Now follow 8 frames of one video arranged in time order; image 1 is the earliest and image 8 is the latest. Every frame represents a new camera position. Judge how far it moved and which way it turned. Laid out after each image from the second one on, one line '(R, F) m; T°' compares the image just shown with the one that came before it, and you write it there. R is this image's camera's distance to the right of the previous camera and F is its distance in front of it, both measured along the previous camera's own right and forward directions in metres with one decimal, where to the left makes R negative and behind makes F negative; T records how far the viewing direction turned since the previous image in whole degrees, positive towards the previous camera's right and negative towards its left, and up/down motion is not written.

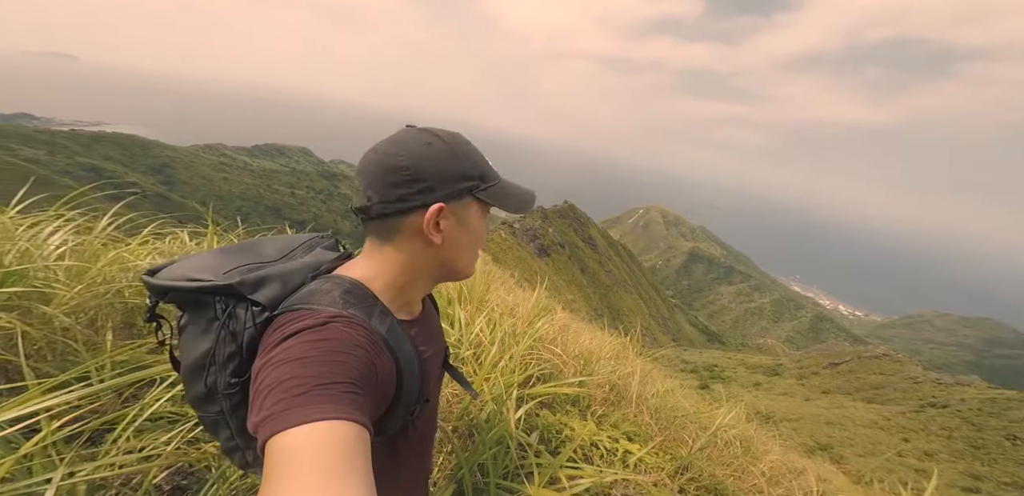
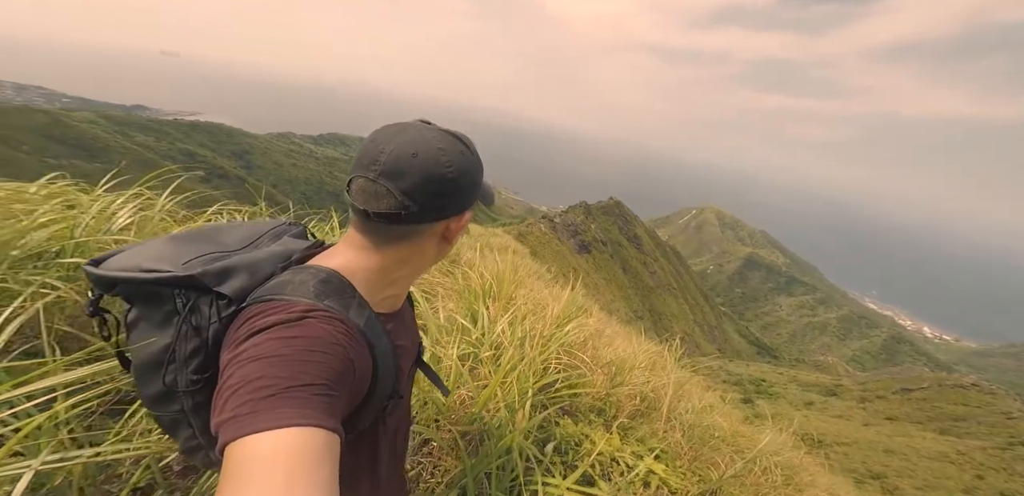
(+0.2, +0.2) m; -7°
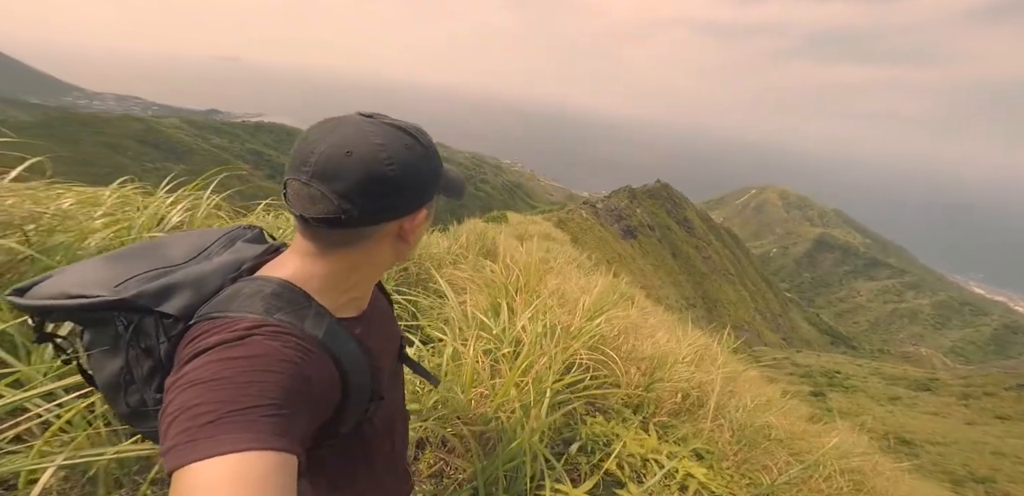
(+0.3, +0.2) m; -7°
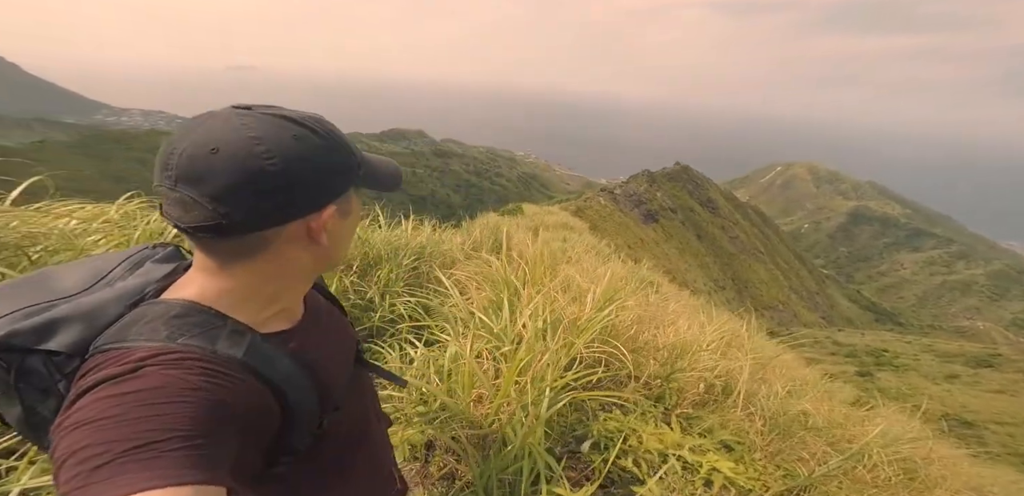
(+0.2, +0.2) m; -4°
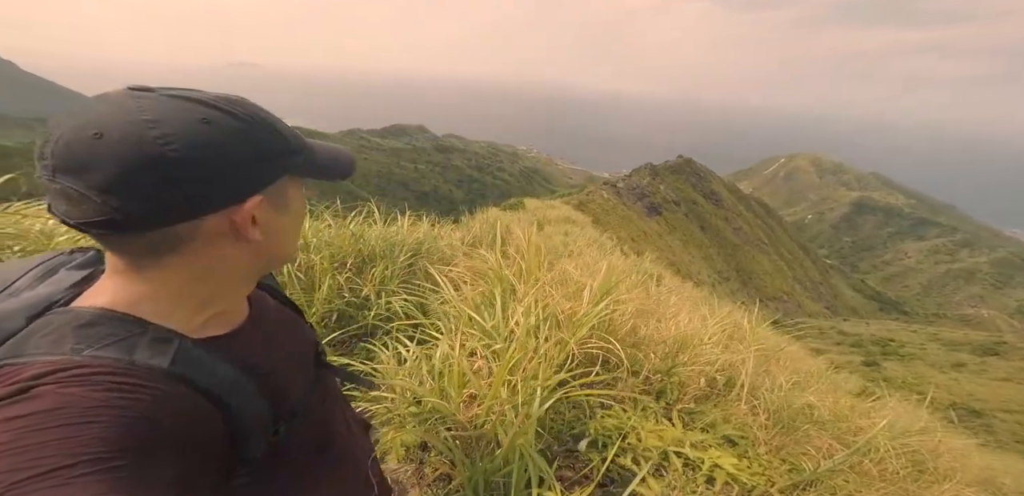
(+0.1, +0.1) m; 0°
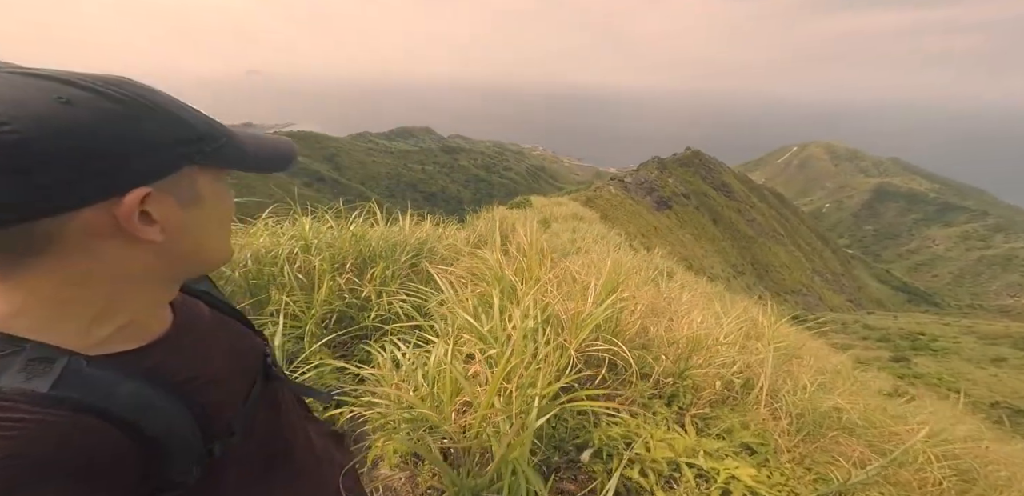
(+0.1, +0.2) m; -2°
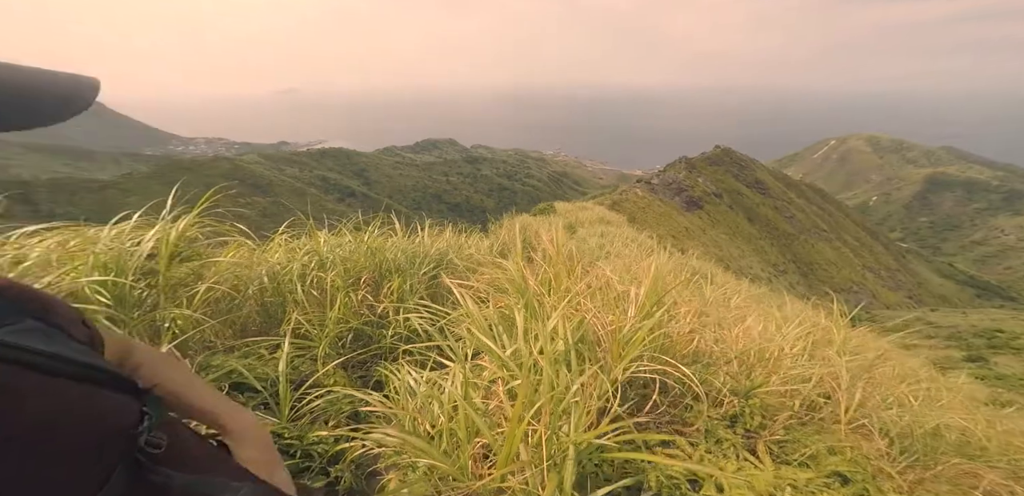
(-0.1, +0.4) m; -3°
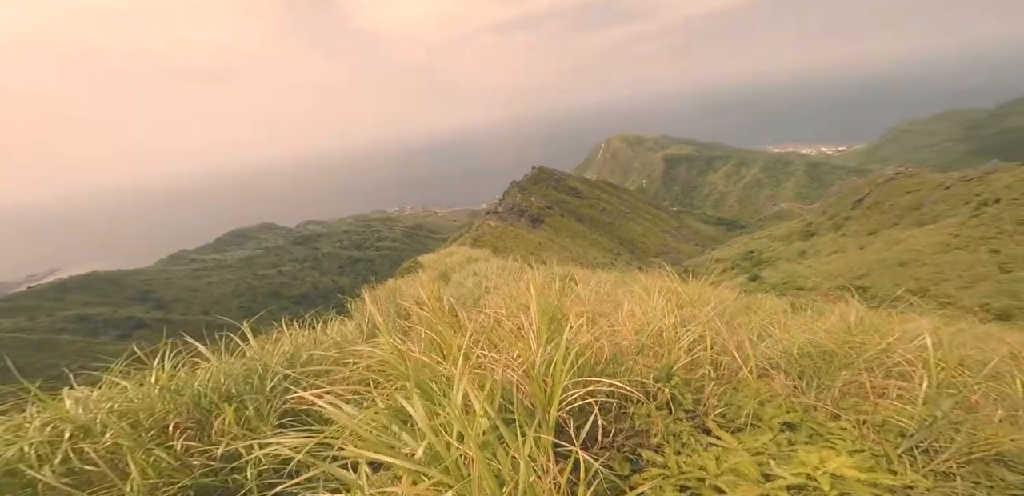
(-1.0, -0.6) m; +23°
